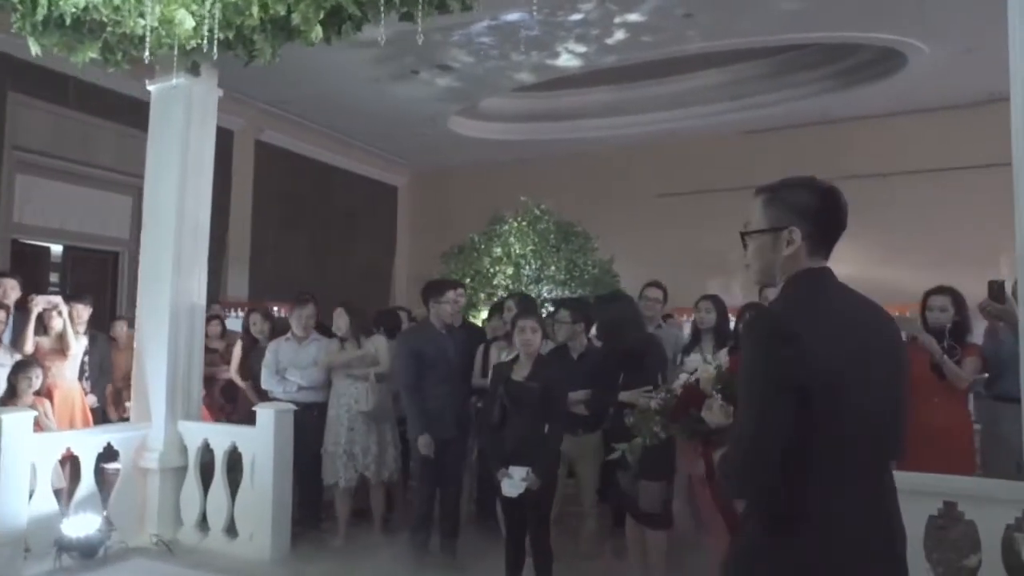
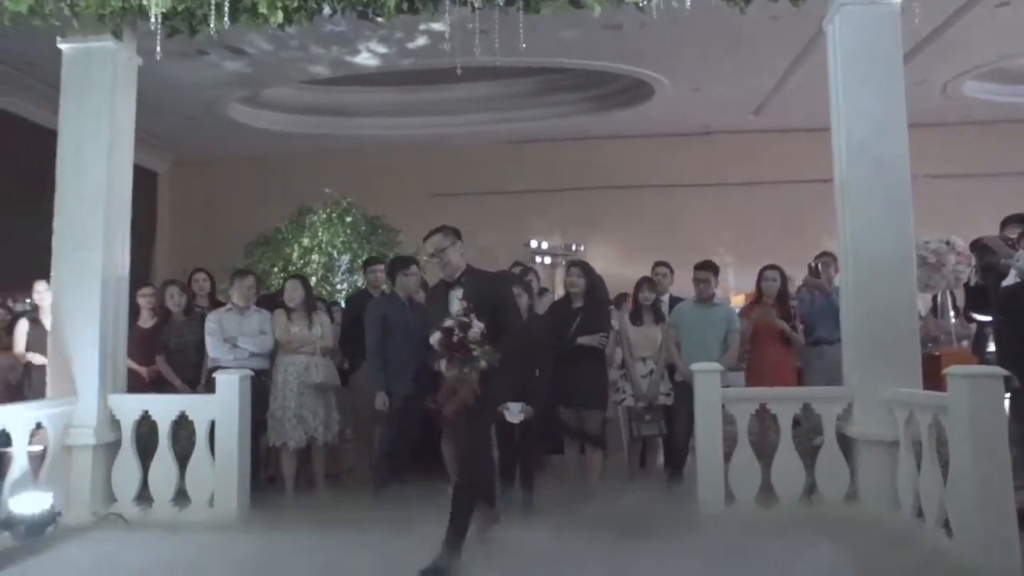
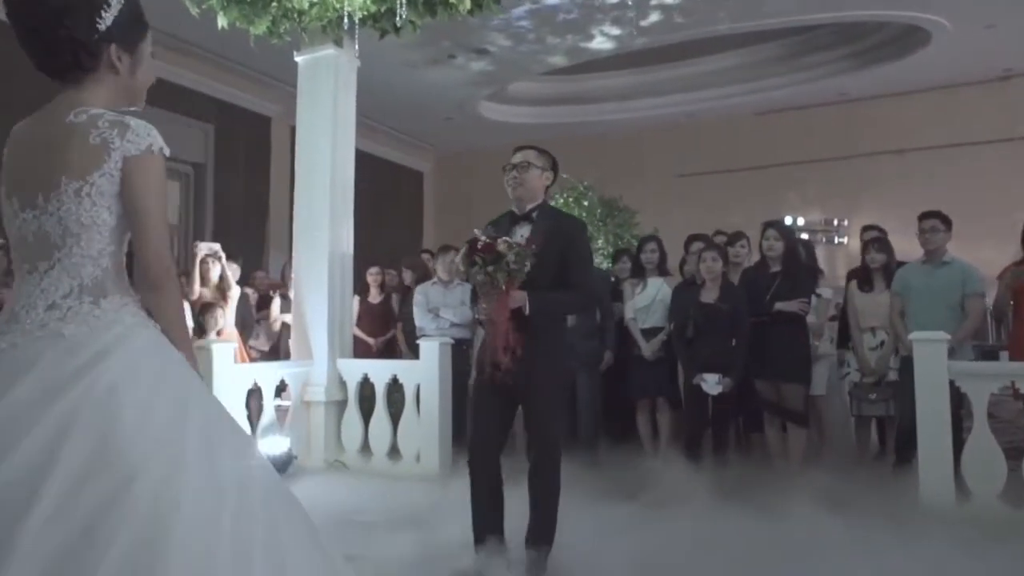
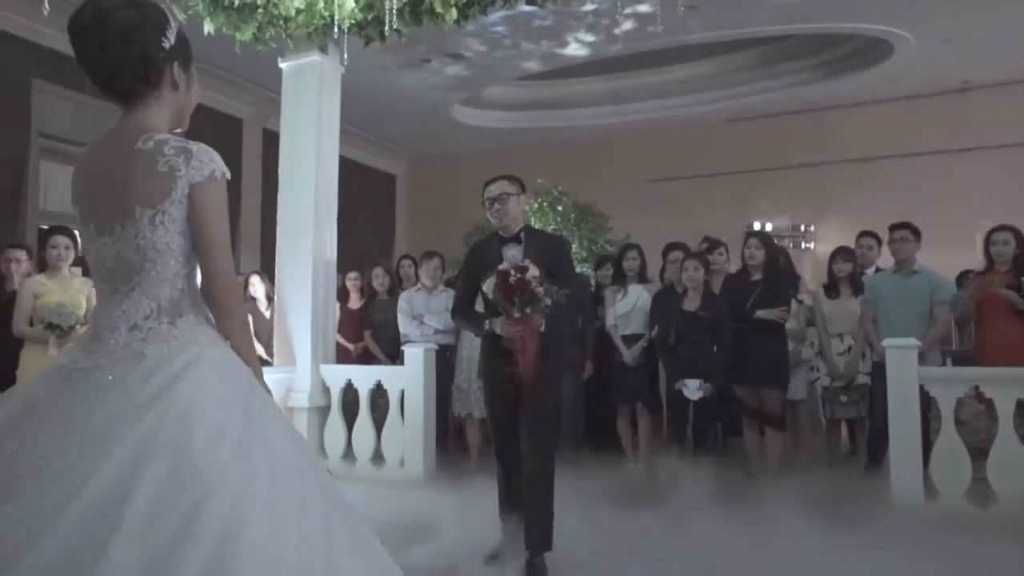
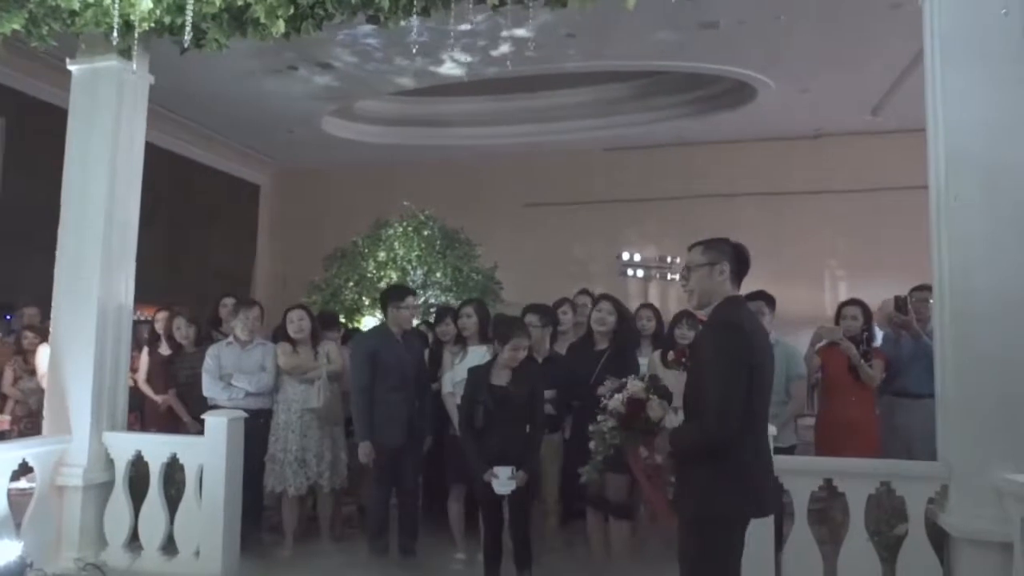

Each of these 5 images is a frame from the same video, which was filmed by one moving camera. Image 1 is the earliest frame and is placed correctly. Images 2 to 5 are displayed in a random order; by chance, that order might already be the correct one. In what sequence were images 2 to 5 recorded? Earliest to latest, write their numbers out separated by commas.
5, 2, 4, 3
